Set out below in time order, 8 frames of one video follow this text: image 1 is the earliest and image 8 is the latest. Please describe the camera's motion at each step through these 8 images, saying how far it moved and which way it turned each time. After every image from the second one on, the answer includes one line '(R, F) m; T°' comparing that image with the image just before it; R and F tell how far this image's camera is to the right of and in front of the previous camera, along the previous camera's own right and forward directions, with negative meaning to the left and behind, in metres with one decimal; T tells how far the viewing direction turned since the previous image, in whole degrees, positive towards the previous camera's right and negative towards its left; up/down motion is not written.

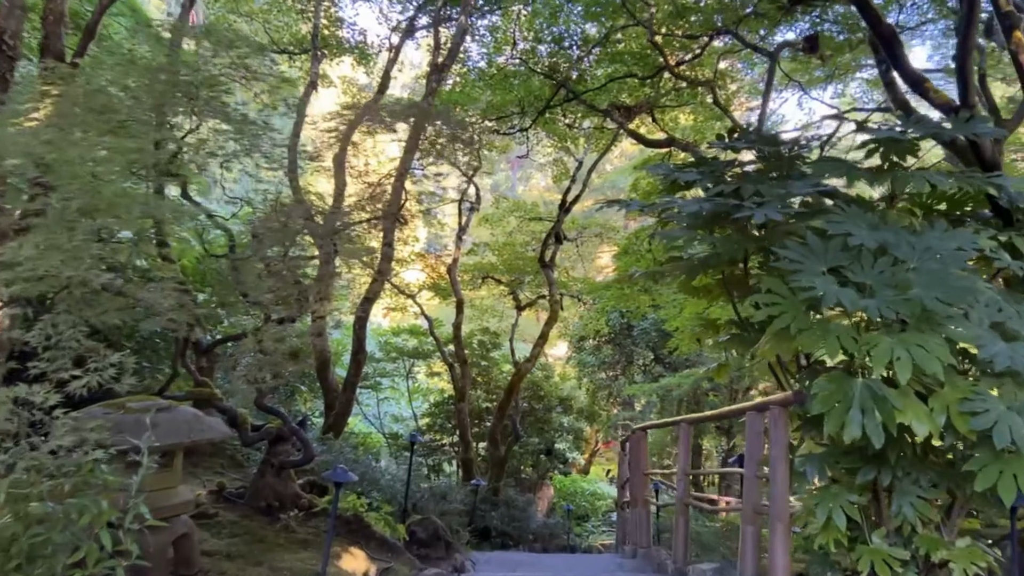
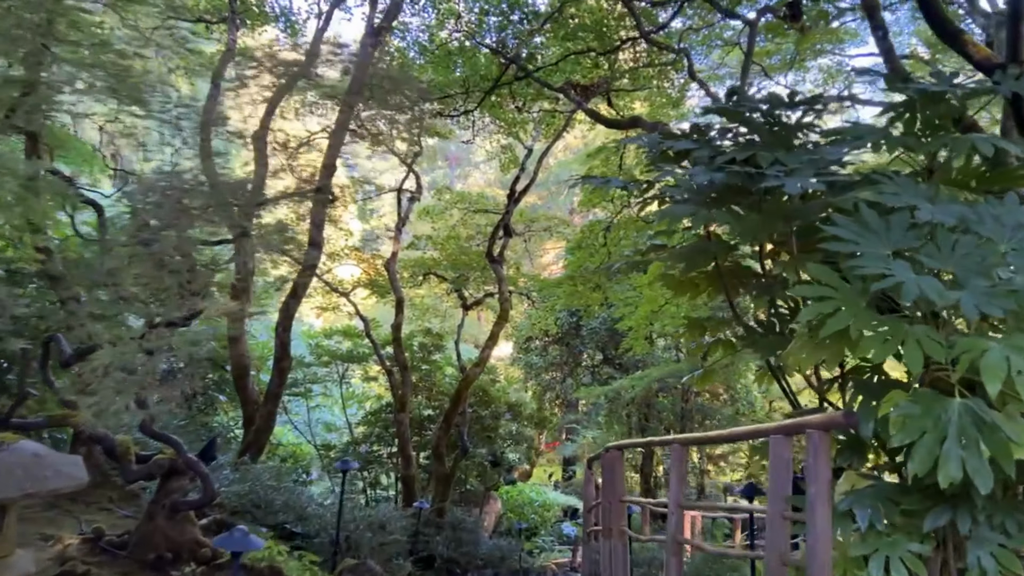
(-0.1, +0.5) m; +5°
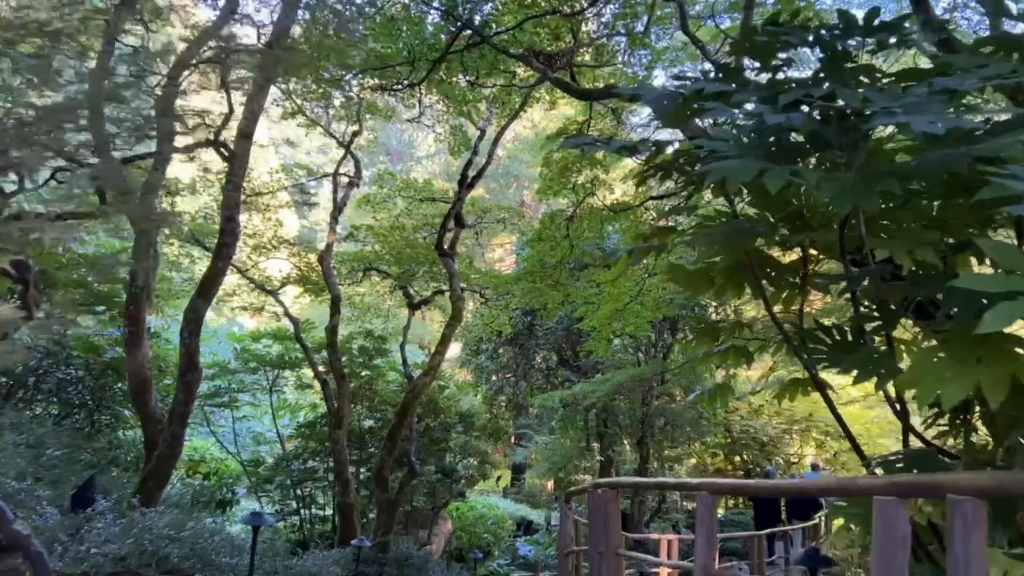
(-0.1, +0.6) m; +4°
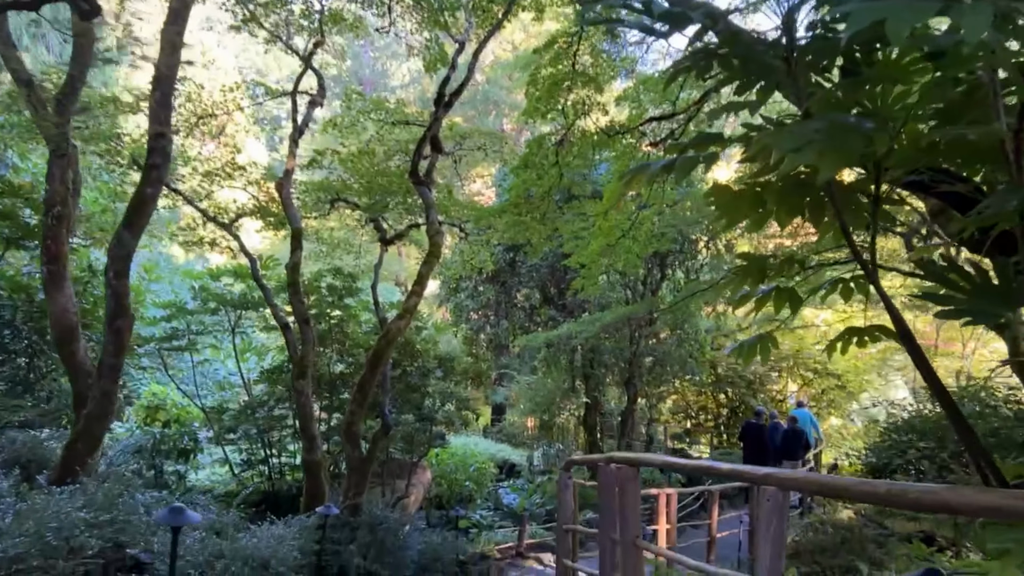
(0.0, +0.5) m; +2°
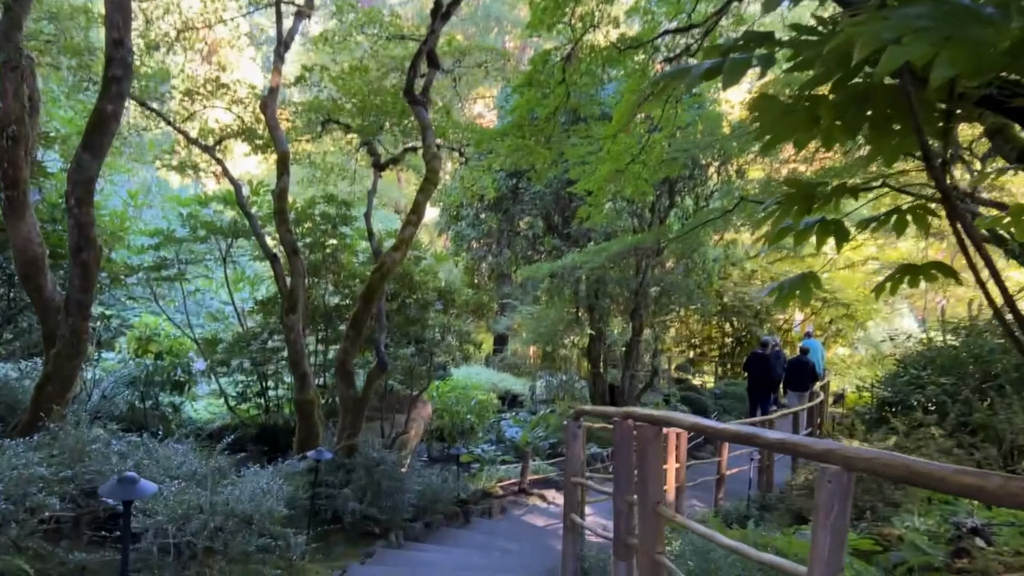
(0.0, +0.3) m; 0°
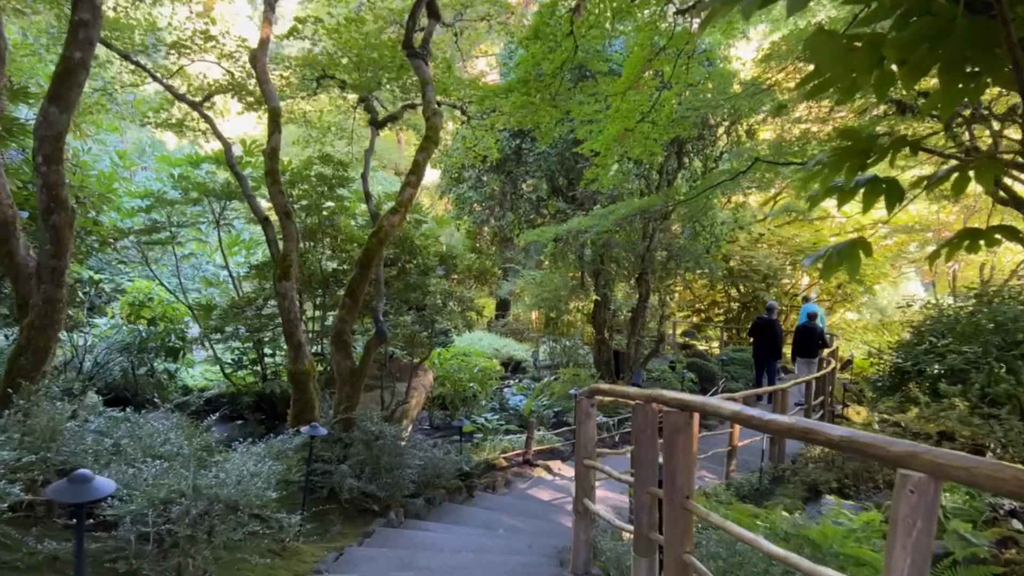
(0.0, +0.2) m; 0°
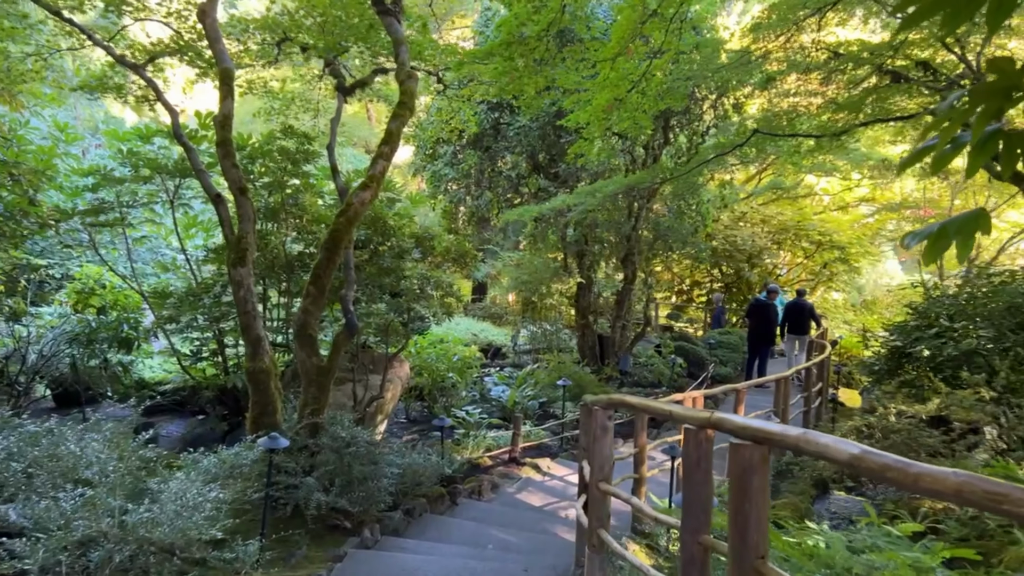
(-0.1, +0.4) m; +2°
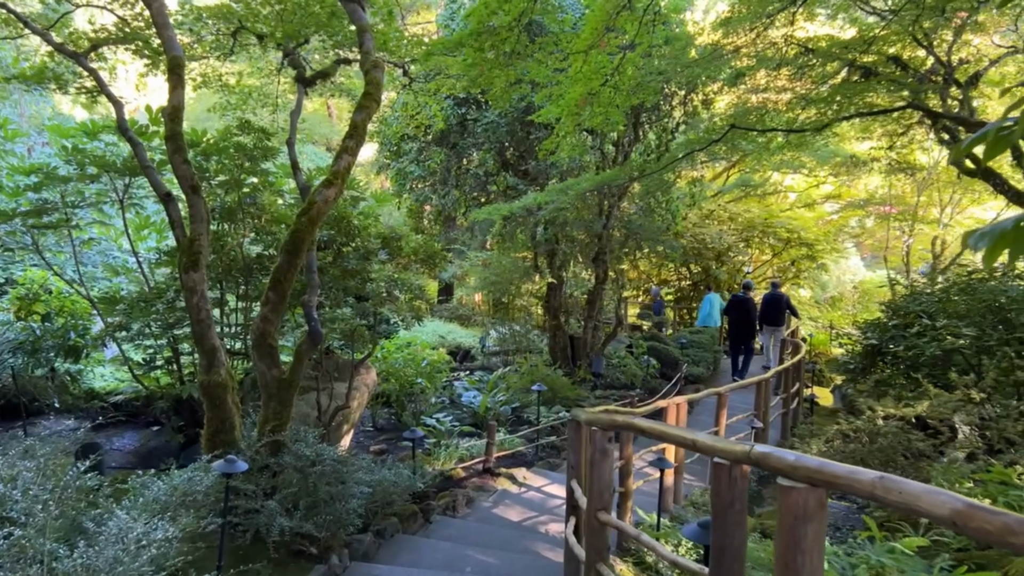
(0.0, +0.2) m; +3°
